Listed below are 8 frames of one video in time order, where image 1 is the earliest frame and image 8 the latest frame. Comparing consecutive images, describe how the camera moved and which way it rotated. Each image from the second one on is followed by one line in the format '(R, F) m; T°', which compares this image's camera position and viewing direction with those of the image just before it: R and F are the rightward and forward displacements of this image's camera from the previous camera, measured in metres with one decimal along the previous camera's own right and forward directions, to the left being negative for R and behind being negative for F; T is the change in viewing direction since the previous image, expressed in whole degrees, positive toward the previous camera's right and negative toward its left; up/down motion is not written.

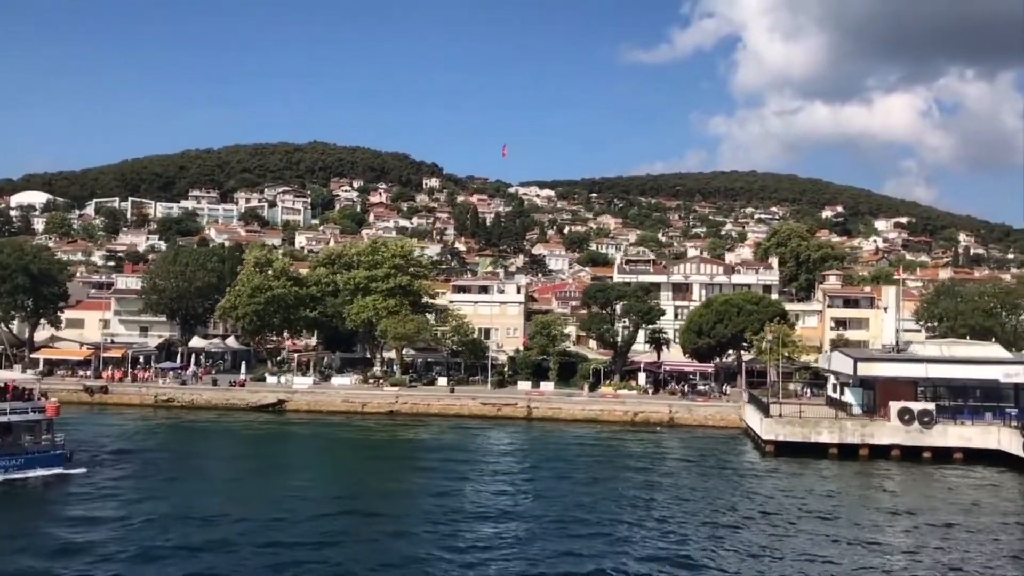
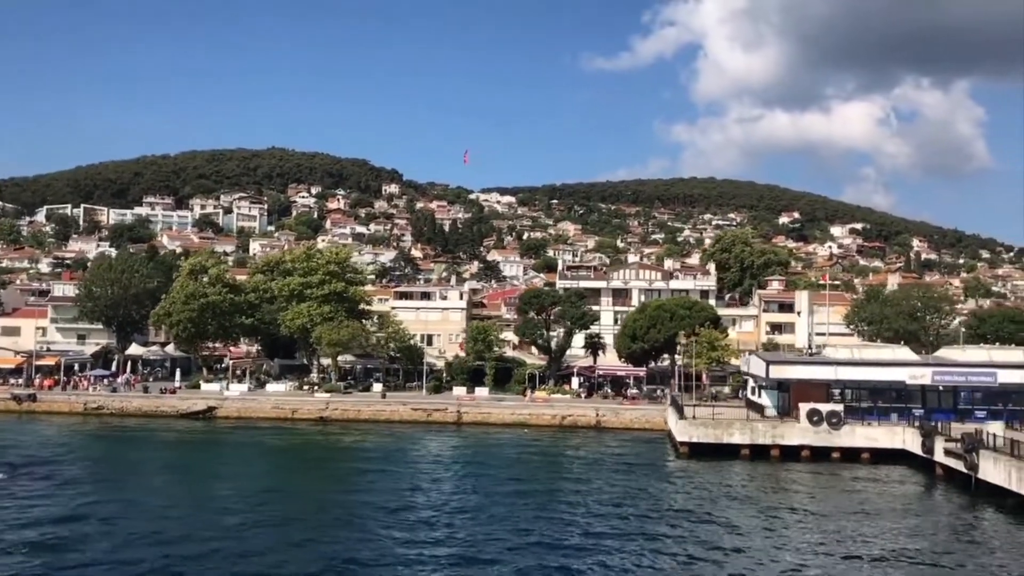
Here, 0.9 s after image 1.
(+1.8, -0.5) m; +2°
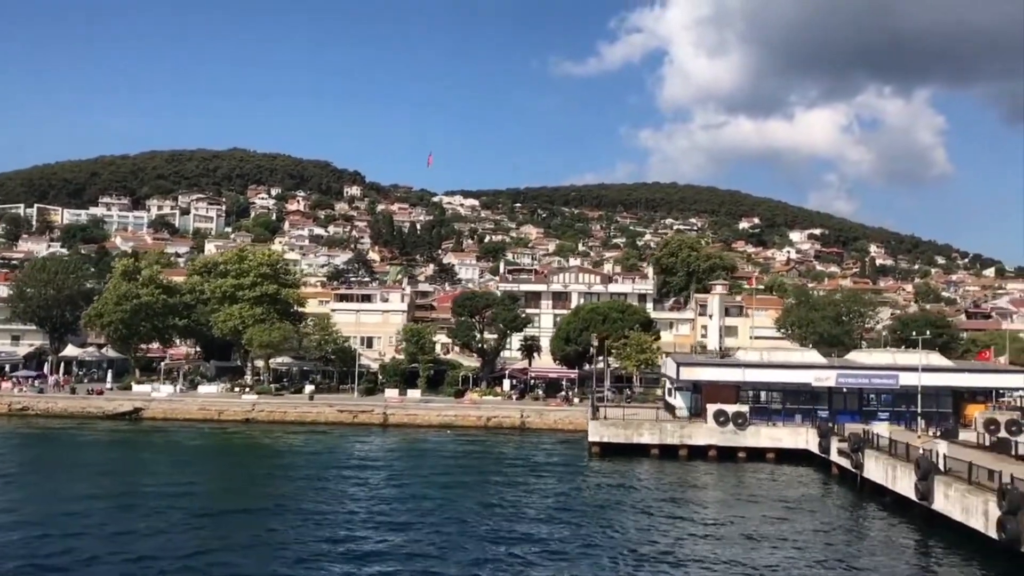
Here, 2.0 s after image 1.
(+2.1, -0.6) m; +2°
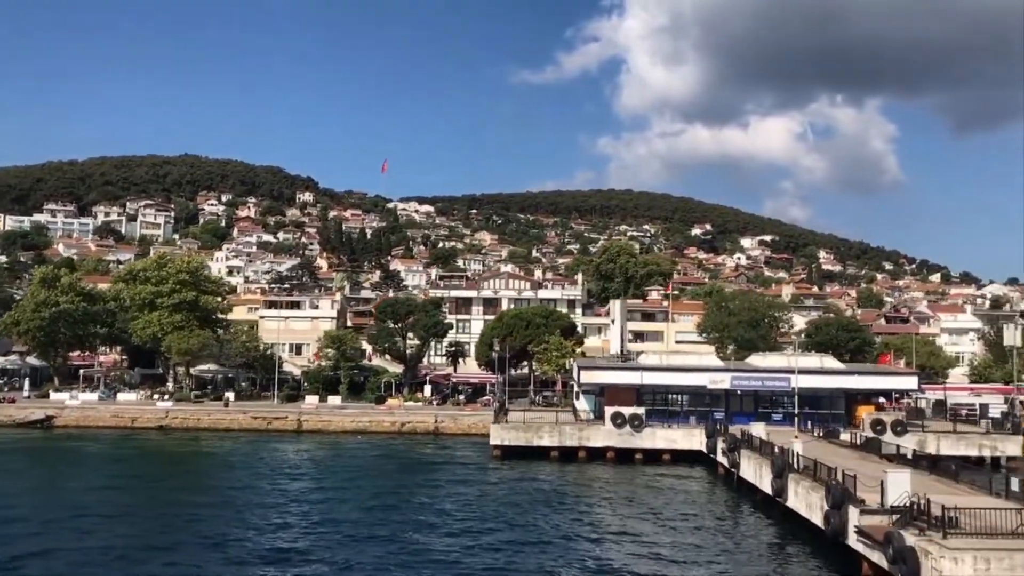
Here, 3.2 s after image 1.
(+2.4, -0.6) m; +2°
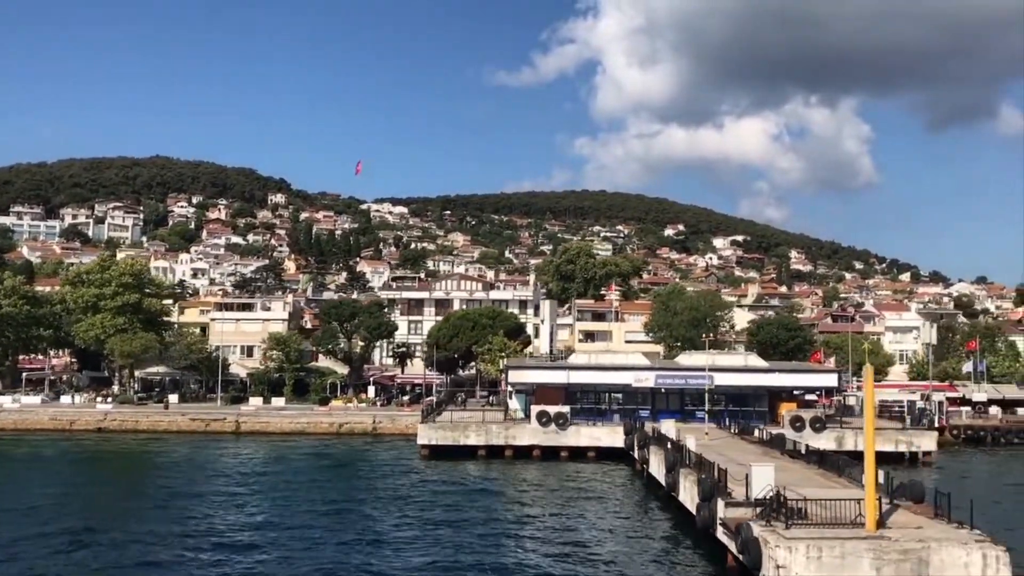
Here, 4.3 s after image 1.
(+2.2, -0.5) m; +1°
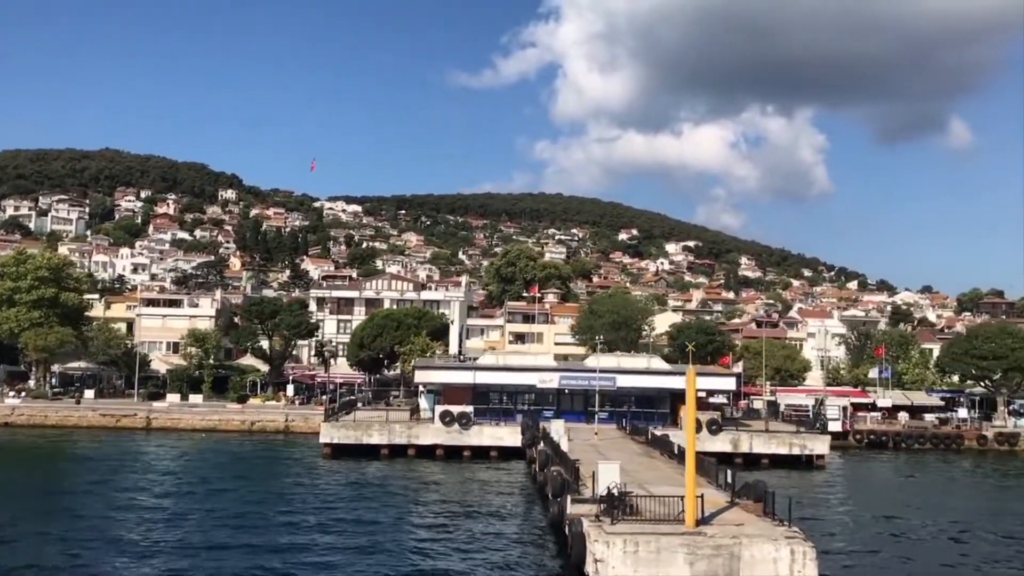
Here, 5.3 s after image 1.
(+2.2, -0.5) m; +2°
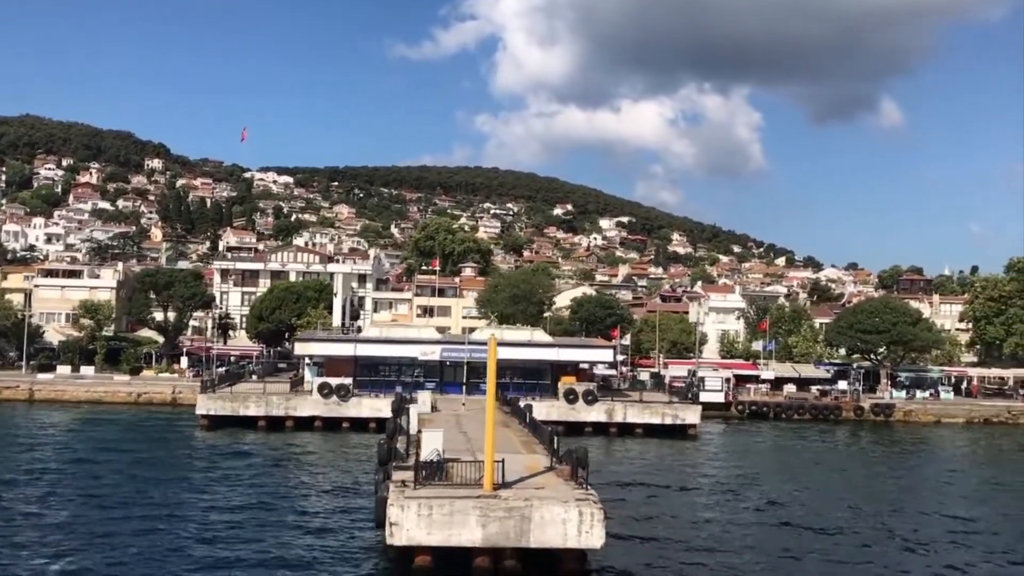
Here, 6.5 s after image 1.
(+2.5, -0.5) m; +4°
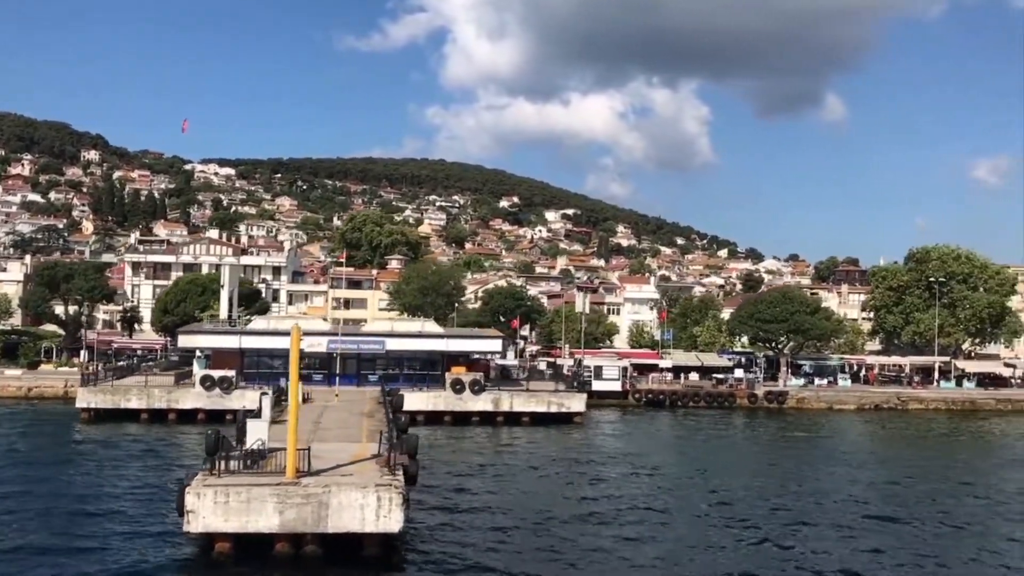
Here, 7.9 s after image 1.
(+2.8, -0.4) m; +3°
